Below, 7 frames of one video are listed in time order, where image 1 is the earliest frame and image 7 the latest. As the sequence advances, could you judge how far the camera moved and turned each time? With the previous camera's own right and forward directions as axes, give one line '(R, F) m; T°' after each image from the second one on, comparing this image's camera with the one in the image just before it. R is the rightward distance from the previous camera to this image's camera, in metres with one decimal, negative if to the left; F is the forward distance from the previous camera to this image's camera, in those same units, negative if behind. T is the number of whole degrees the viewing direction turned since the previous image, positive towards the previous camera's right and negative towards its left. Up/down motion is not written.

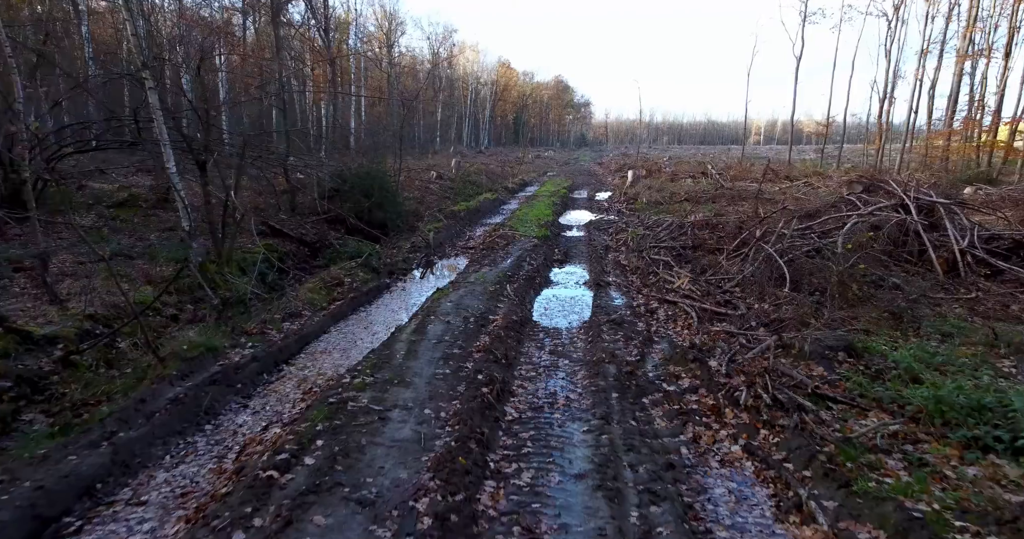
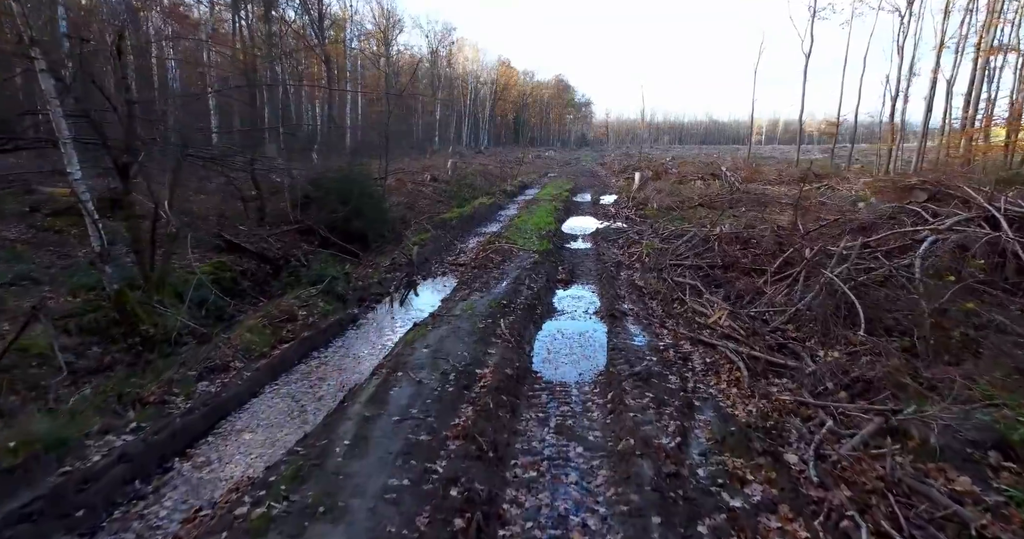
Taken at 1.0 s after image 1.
(+0.1, +2.0) m; 0°
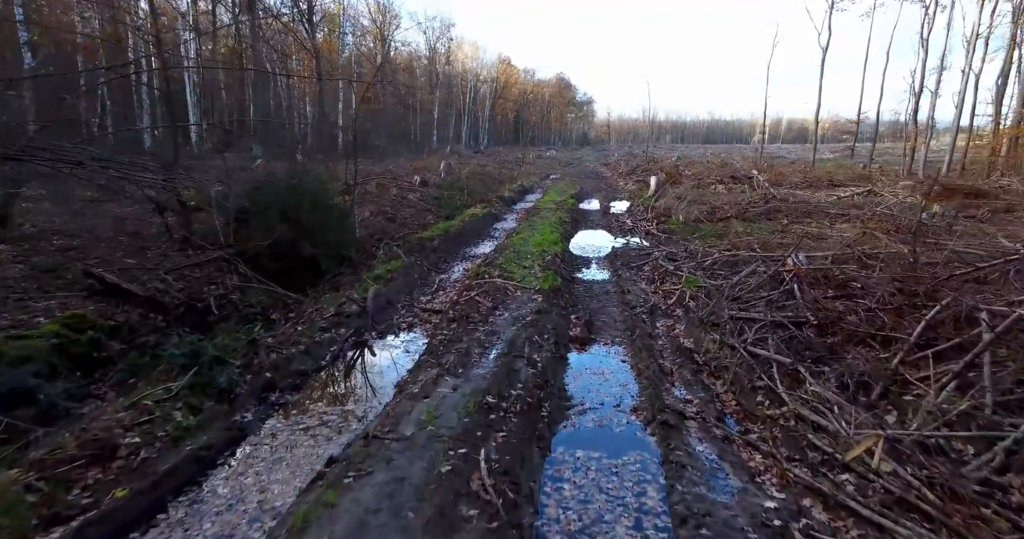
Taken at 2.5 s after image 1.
(+0.1, +3.6) m; 0°
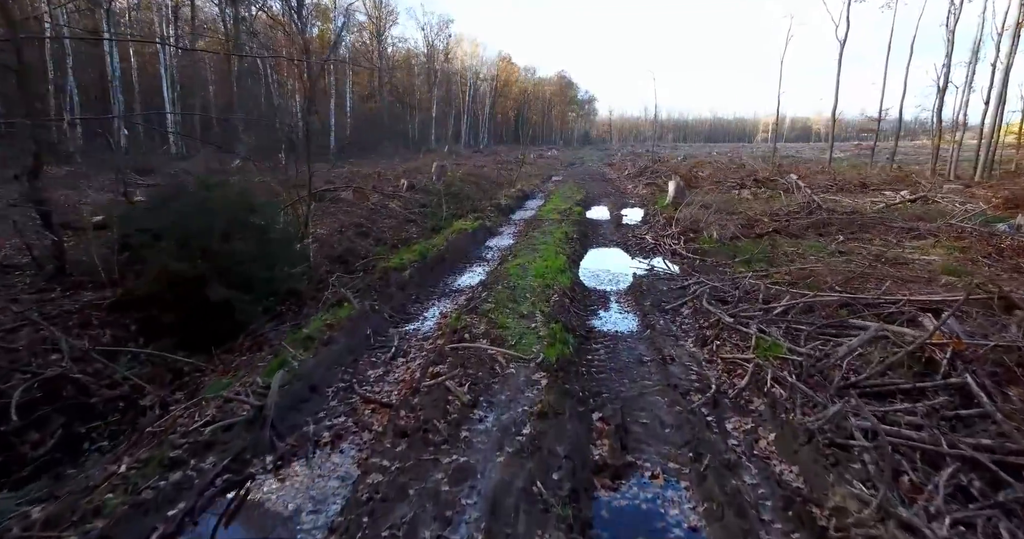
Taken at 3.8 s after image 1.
(+0.1, +3.5) m; 0°
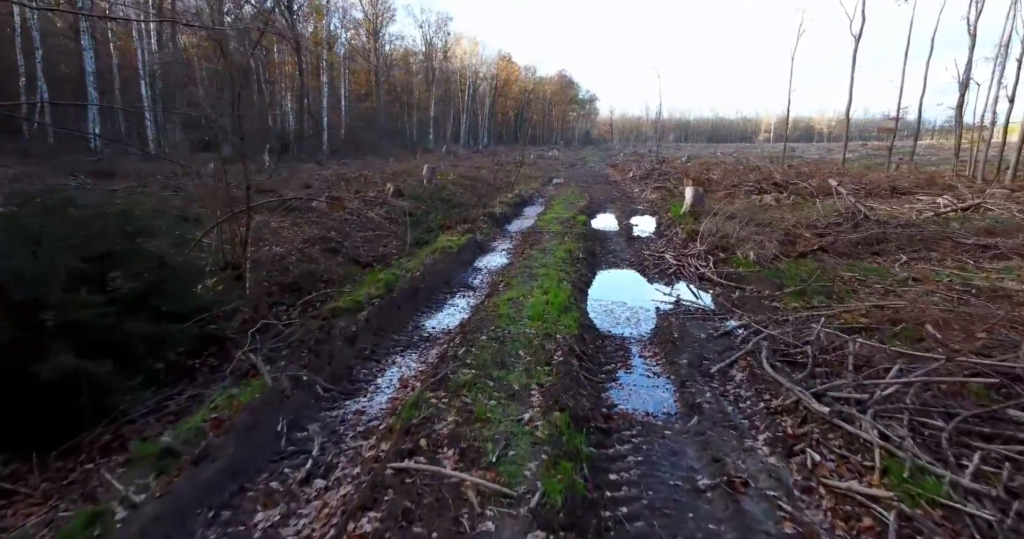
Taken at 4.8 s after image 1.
(+0.2, +2.9) m; 0°
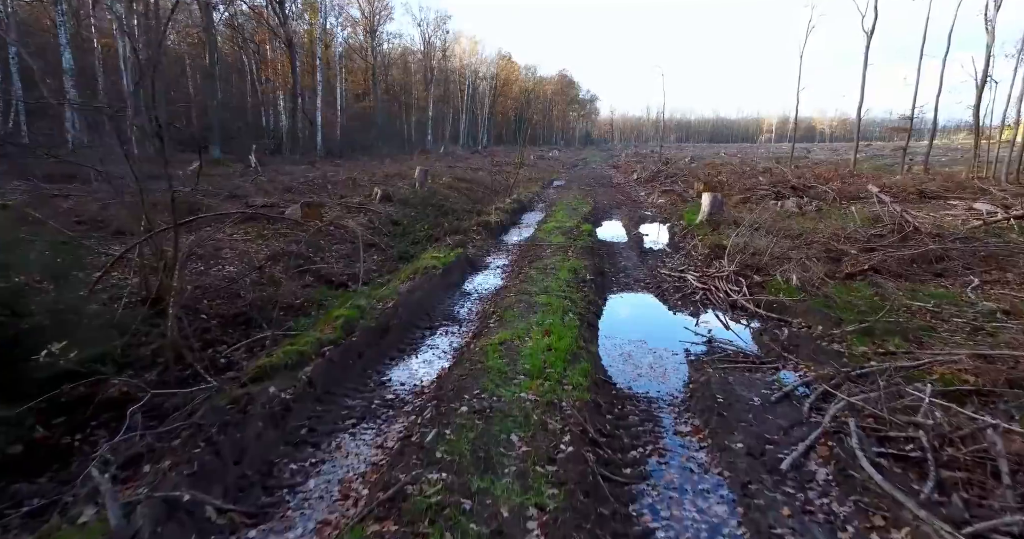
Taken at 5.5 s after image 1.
(+0.1, +2.2) m; 0°
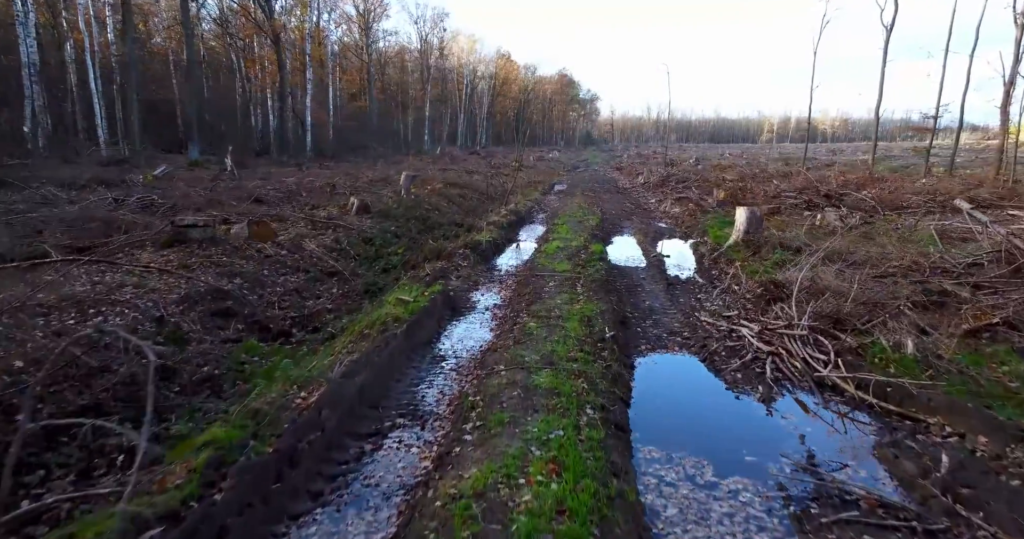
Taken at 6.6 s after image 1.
(+0.1, +3.5) m; 0°
